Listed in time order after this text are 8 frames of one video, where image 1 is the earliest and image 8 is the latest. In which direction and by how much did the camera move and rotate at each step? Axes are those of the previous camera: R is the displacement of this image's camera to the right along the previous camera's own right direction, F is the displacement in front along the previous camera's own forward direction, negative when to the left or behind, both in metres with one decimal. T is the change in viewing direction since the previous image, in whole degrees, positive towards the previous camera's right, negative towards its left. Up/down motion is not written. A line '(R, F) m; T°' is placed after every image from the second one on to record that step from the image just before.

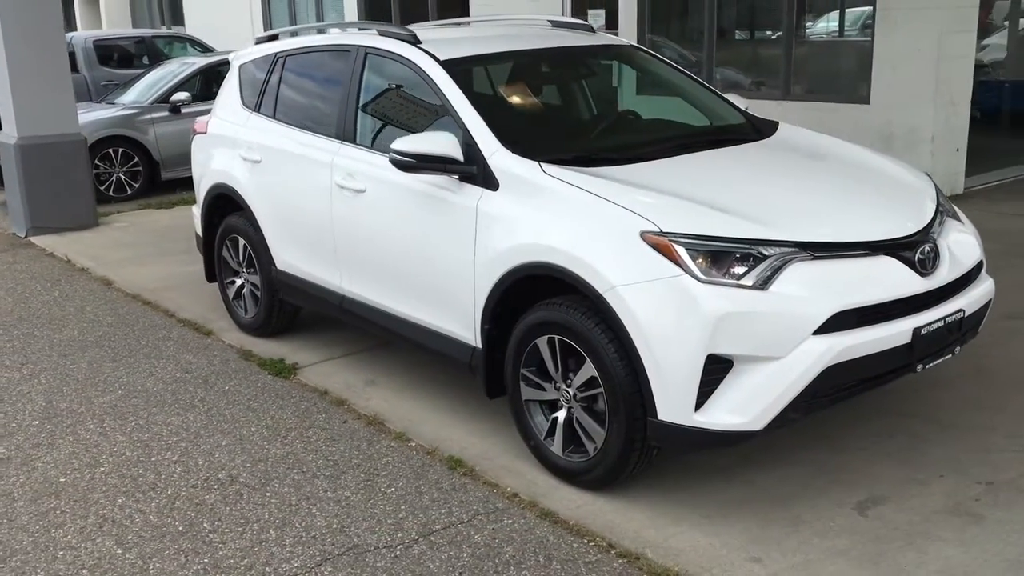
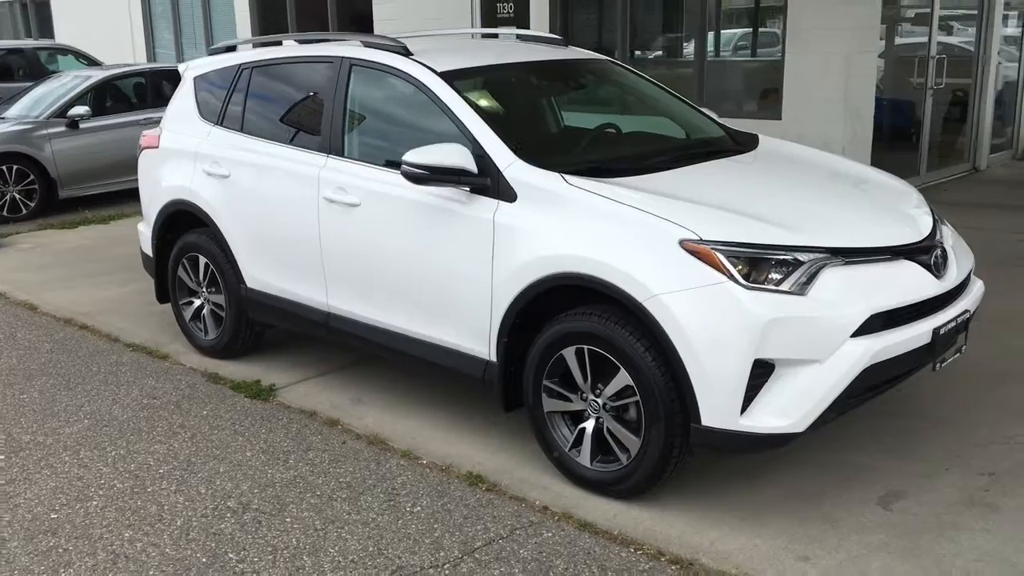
(-0.6, +0.1) m; +8°
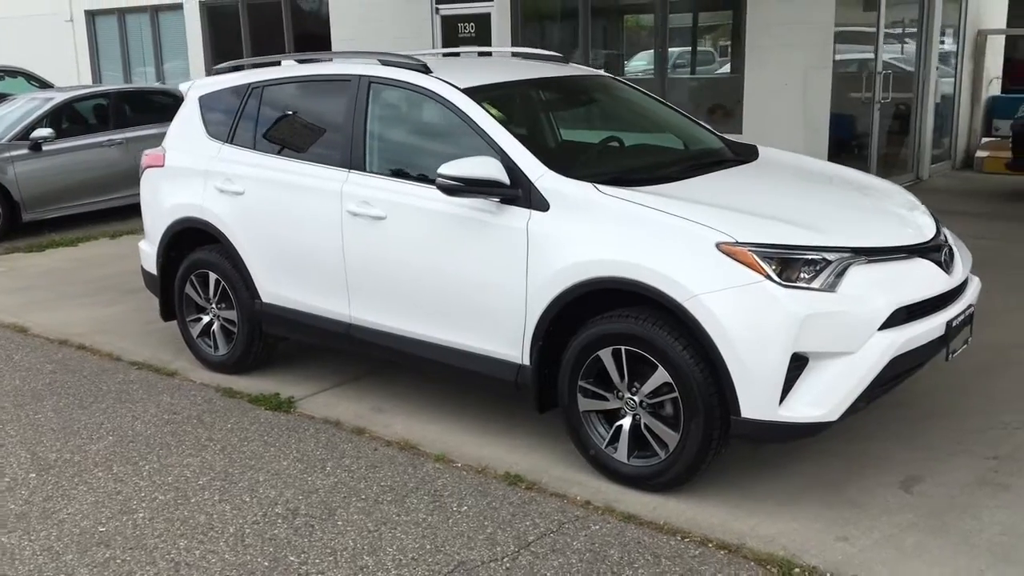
(-0.4, -0.1) m; +4°
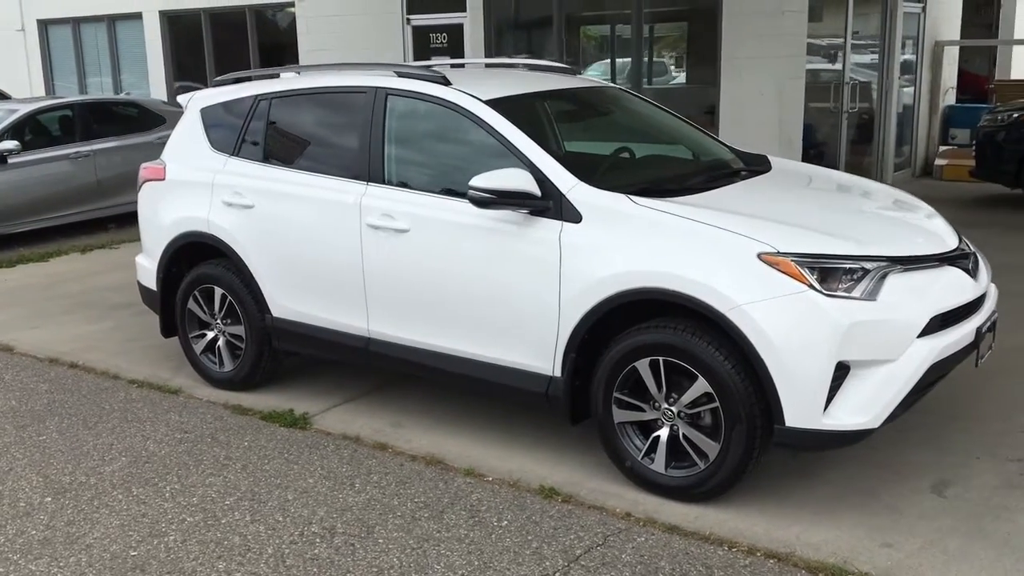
(-0.4, 0.0) m; +3°
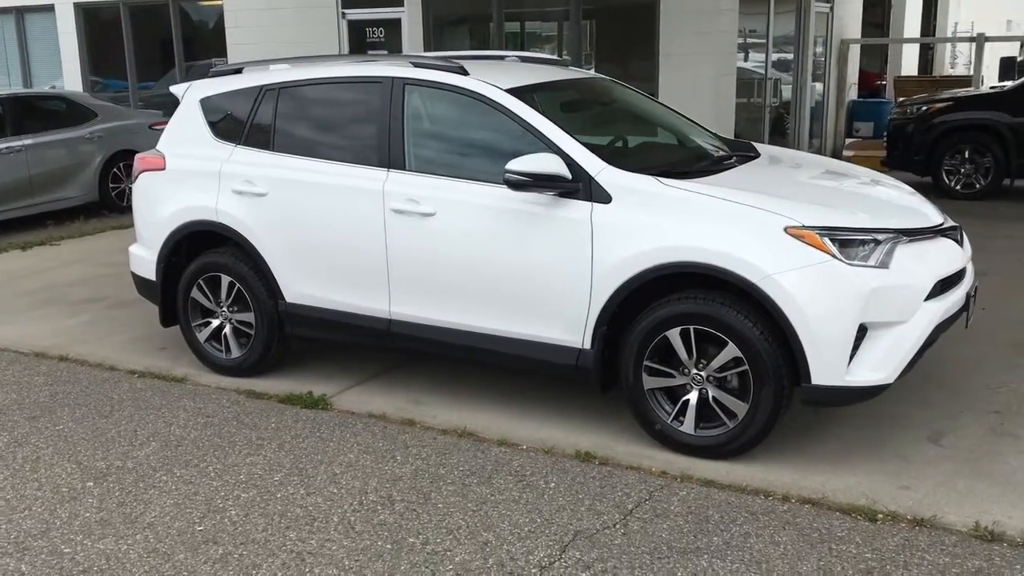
(-0.6, -0.2) m; +6°
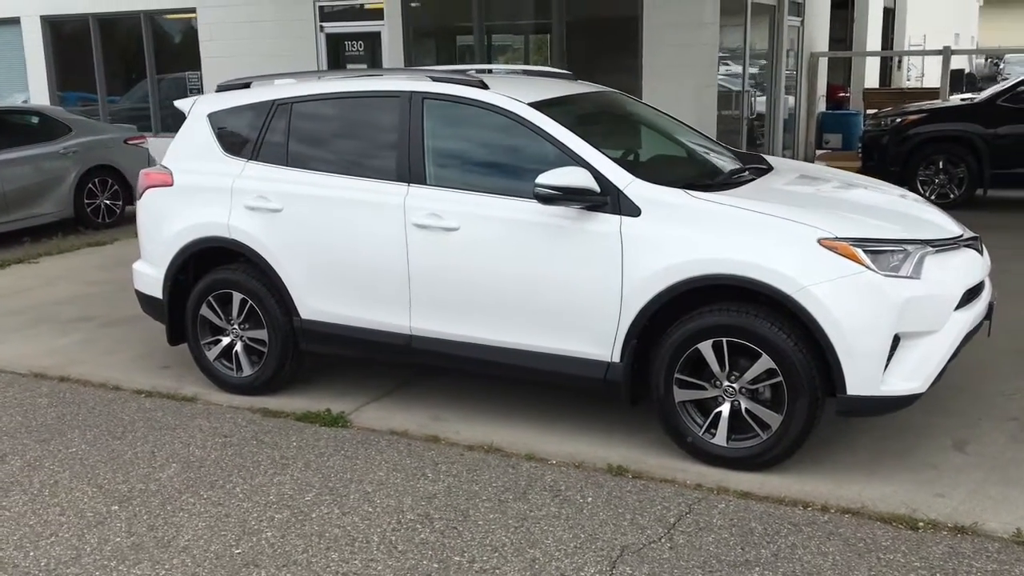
(-0.3, 0.0) m; +3°
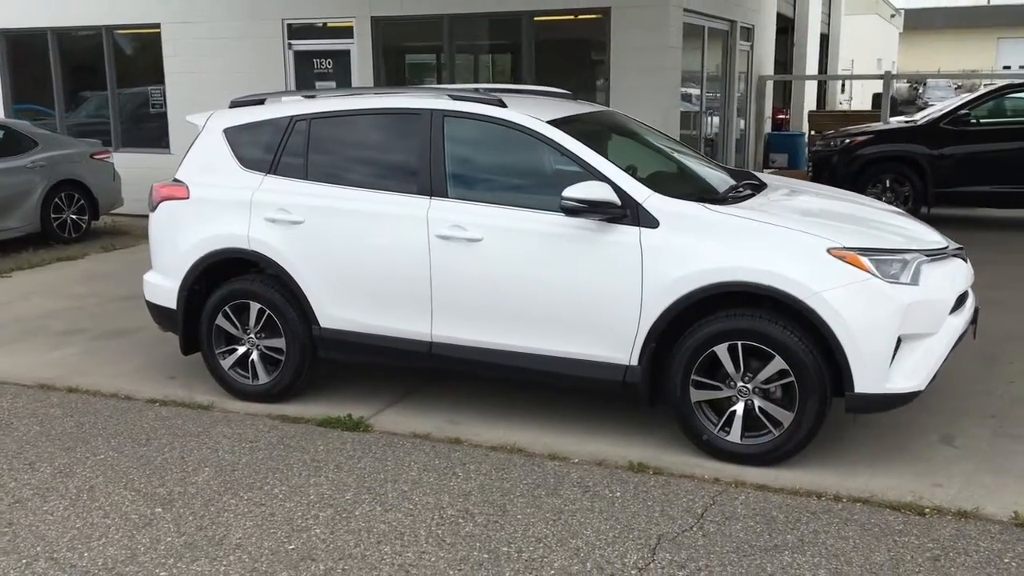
(-0.4, -0.2) m; +4°
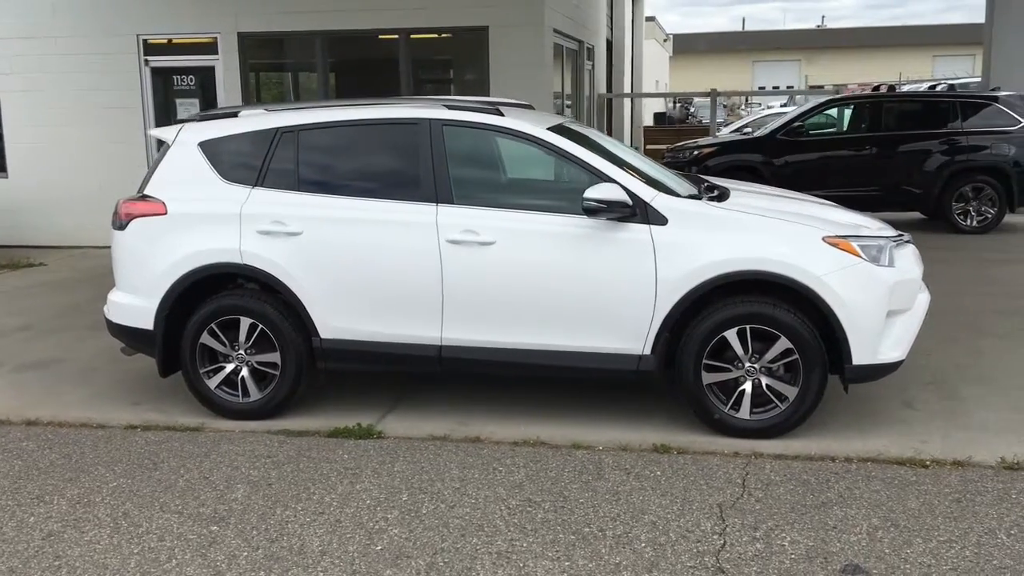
(-1.1, -0.1) m; +12°
